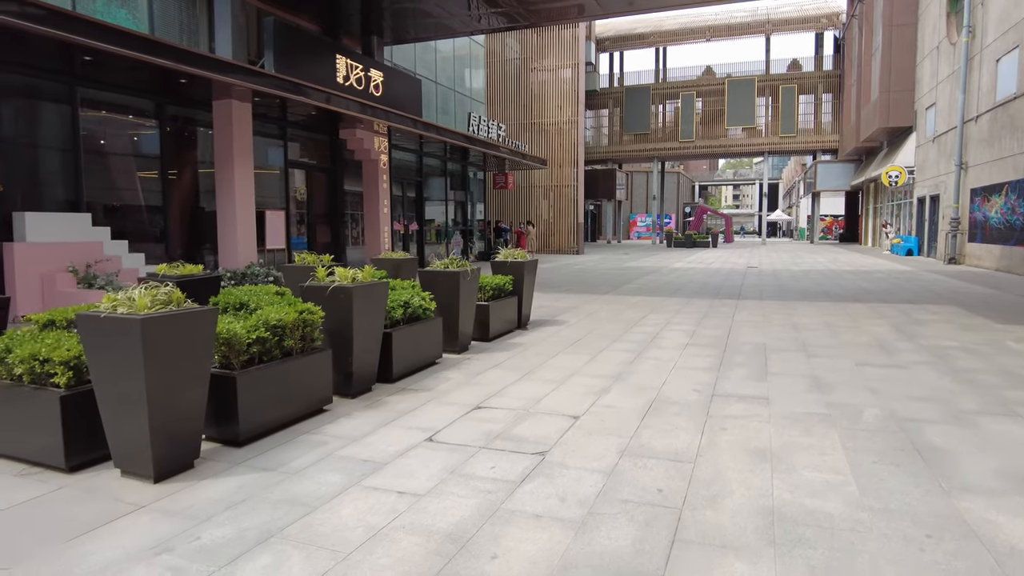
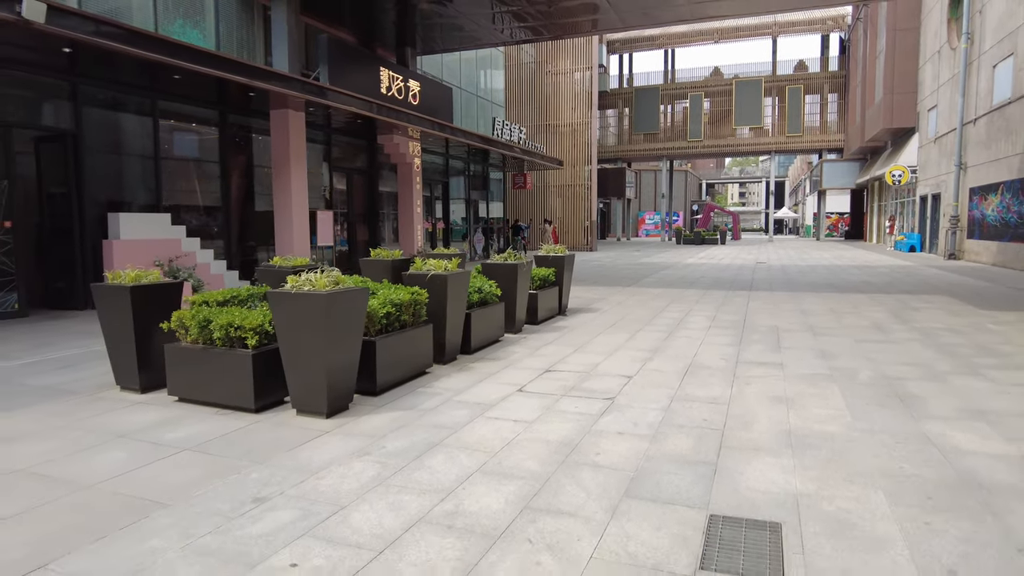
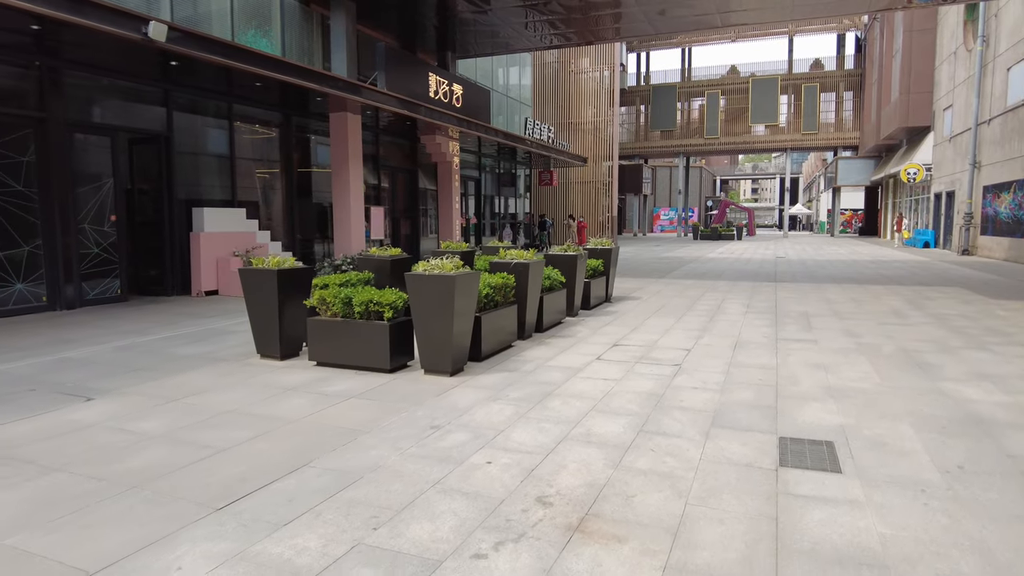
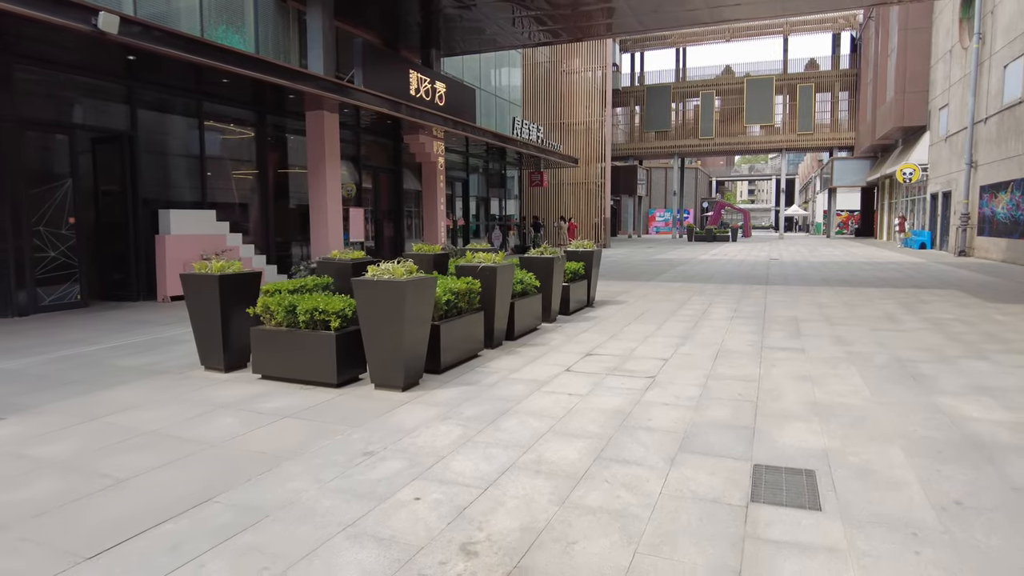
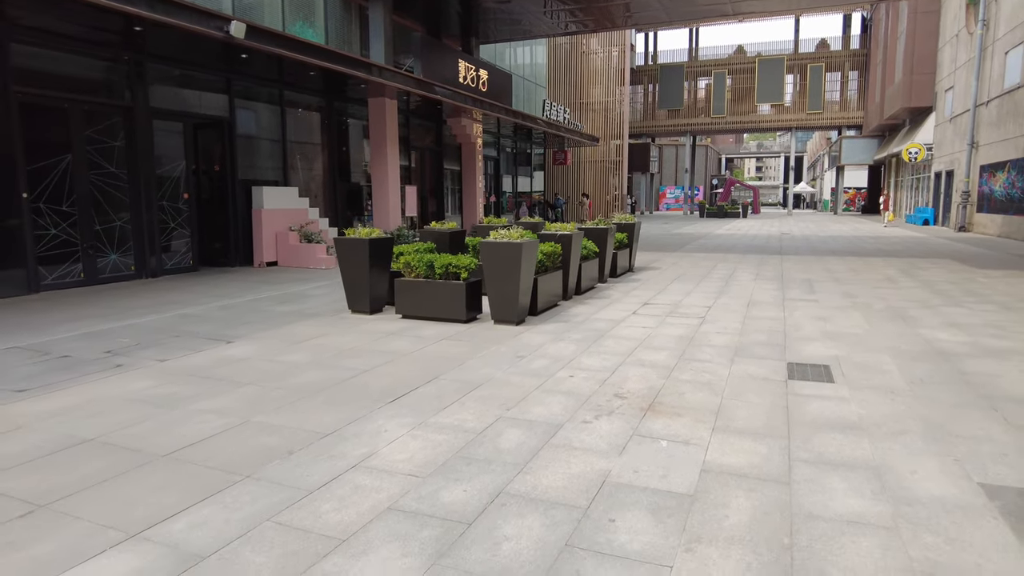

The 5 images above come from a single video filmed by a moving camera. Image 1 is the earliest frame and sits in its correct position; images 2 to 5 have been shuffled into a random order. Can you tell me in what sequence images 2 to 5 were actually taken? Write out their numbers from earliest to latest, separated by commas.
2, 4, 3, 5
